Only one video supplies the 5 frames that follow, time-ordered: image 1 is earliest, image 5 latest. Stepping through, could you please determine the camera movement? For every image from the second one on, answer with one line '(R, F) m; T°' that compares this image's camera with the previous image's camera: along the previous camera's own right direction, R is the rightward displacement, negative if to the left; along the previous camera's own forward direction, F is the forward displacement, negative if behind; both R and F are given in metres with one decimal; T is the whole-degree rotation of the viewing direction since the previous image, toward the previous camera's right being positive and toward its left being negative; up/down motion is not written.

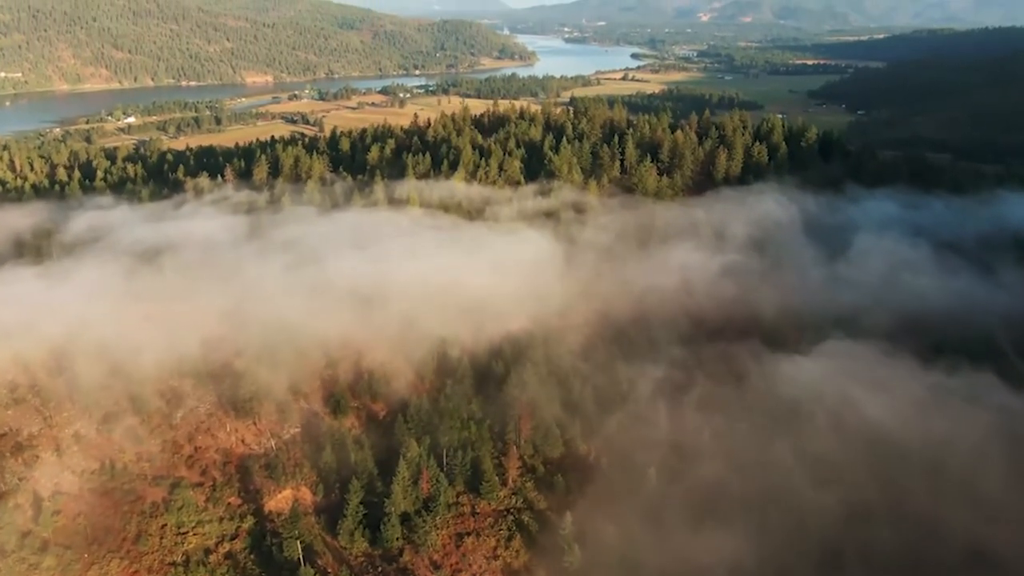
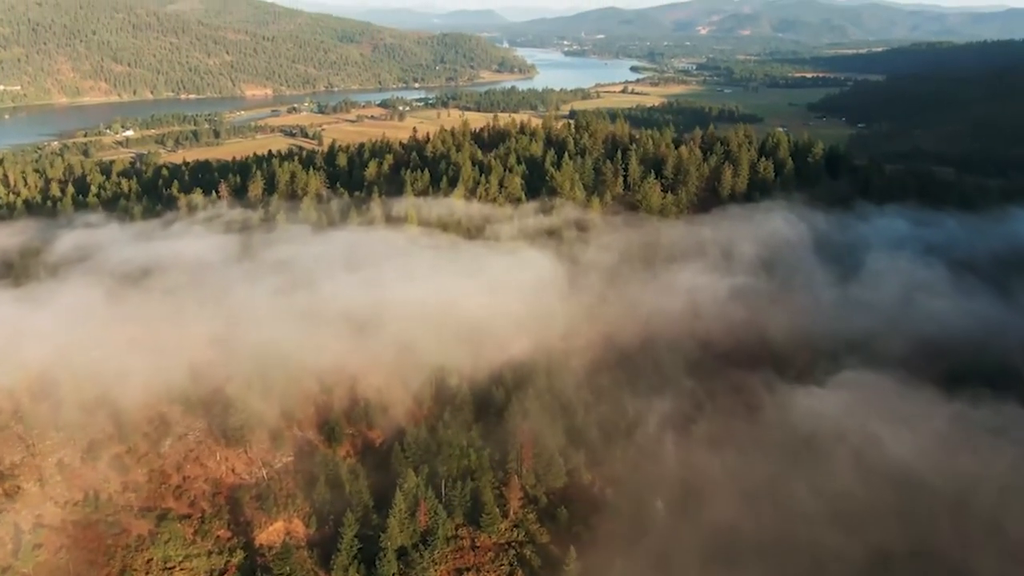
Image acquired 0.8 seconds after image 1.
(-0.1, +1.7) m; 0°
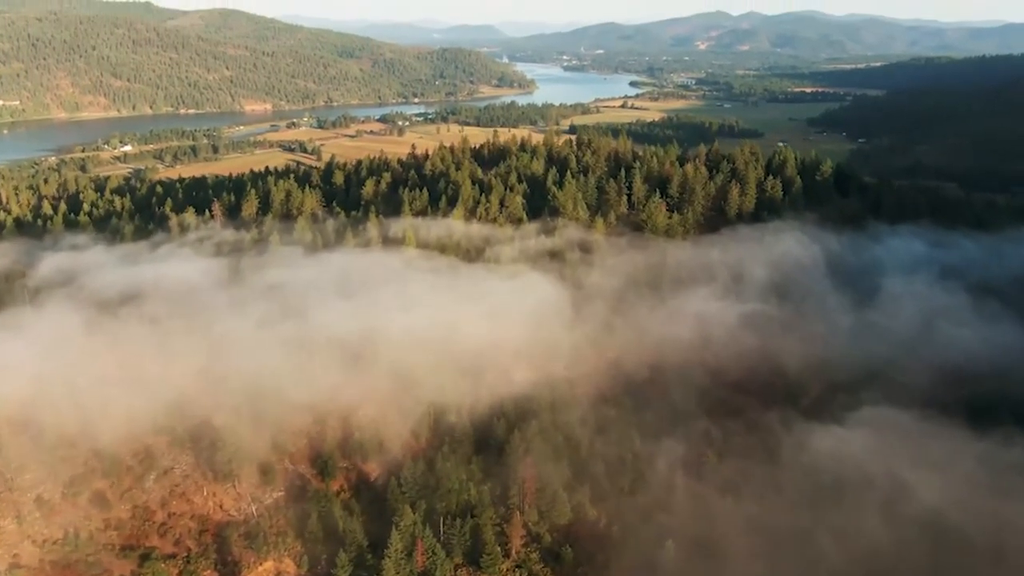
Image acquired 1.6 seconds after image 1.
(-0.1, +2.0) m; 0°
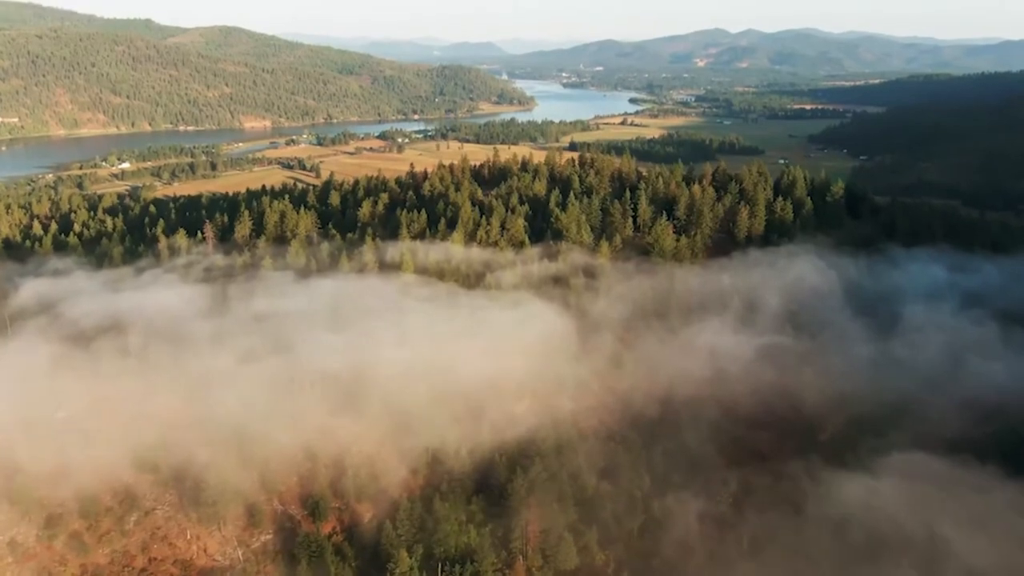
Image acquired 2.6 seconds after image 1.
(-0.2, +2.3) m; 0°
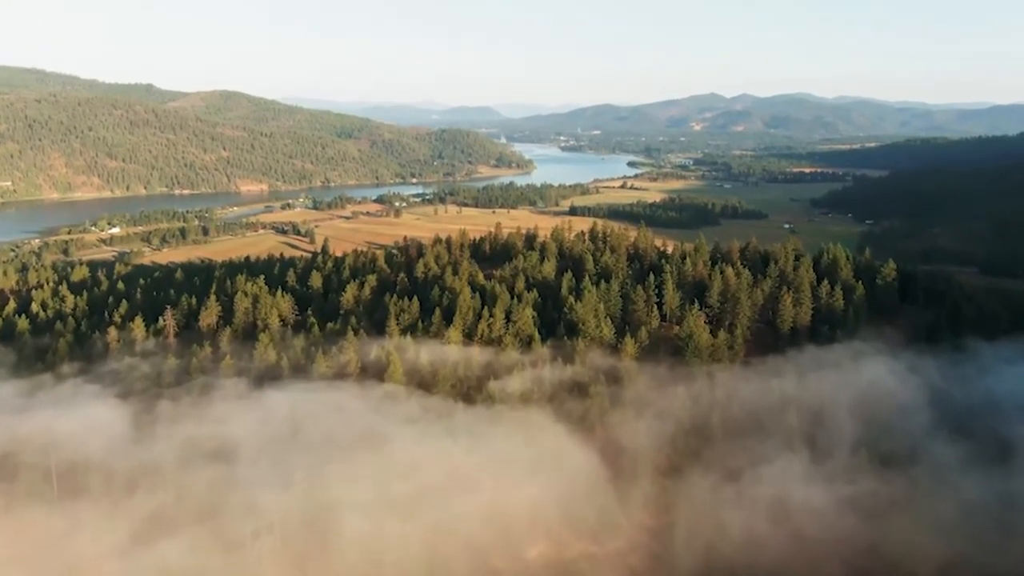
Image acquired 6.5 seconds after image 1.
(-0.6, +8.8) m; 0°
